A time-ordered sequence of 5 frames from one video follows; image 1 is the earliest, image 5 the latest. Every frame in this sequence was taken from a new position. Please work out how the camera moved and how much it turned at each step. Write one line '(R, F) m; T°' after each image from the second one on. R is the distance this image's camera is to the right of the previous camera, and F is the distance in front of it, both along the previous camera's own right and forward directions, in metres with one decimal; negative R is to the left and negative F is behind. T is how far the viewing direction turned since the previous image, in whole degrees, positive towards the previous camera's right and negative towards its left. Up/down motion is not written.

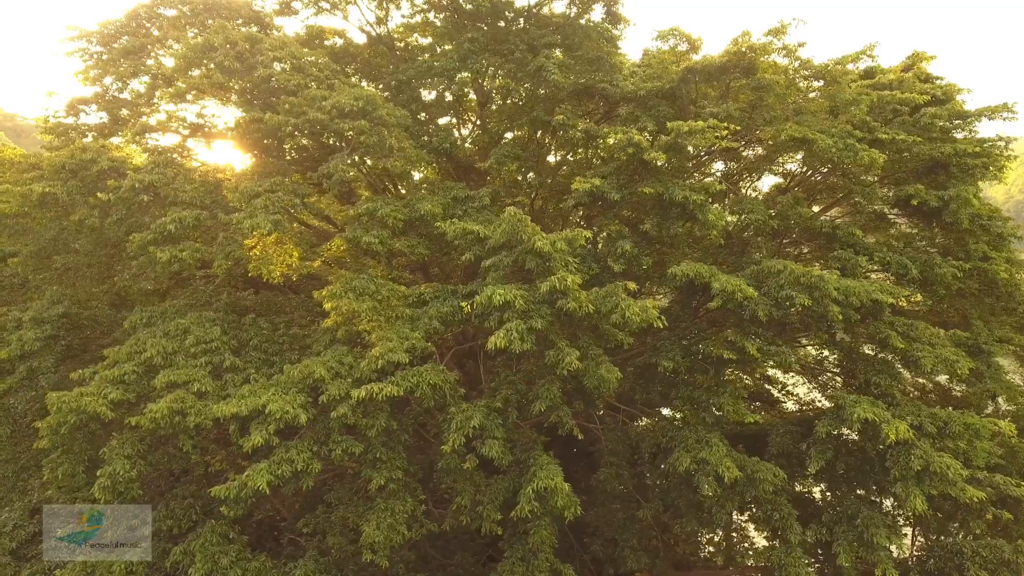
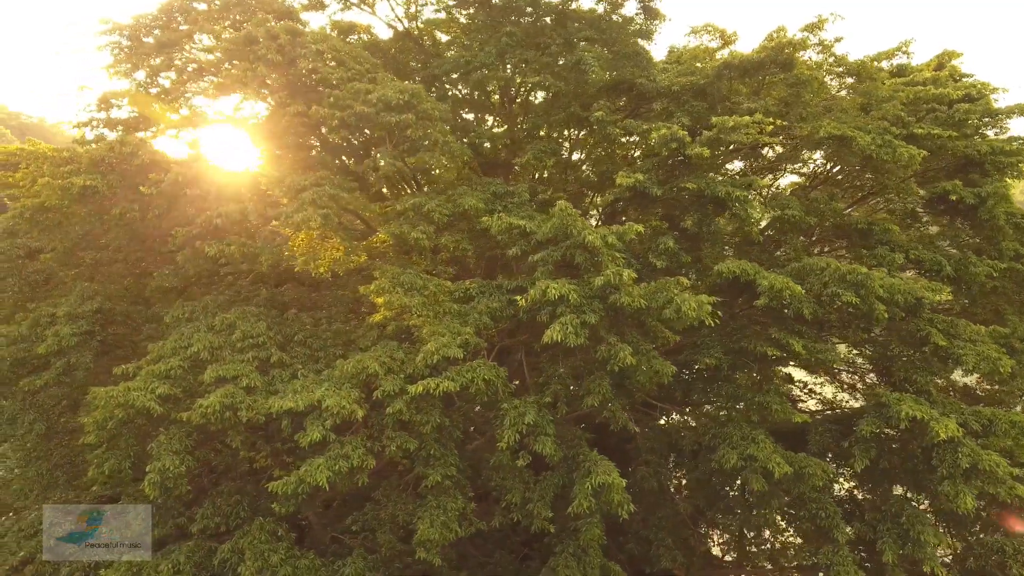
(-0.7, +0.1) m; 0°
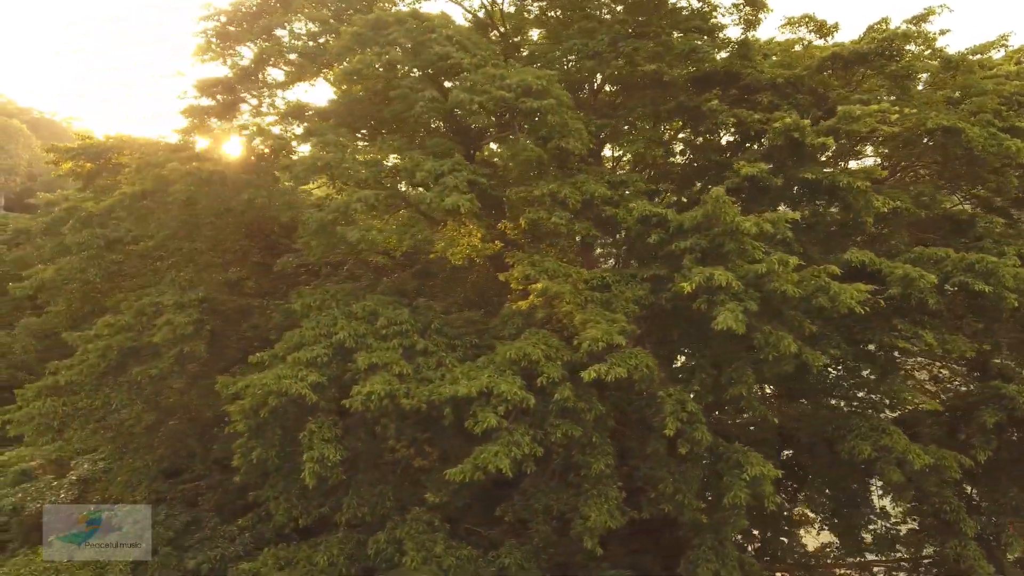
(-2.1, +0.1) m; 0°
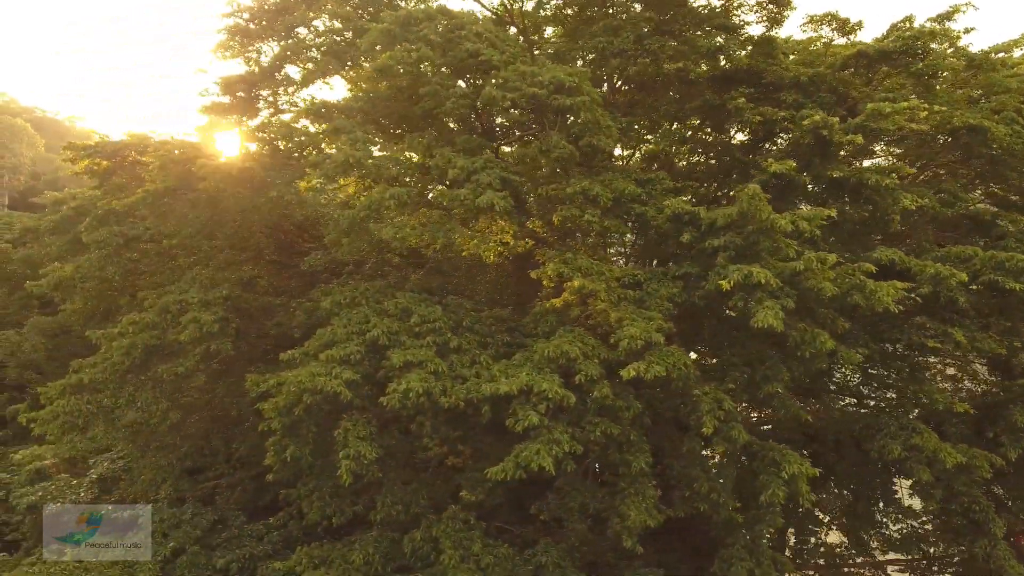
(-0.5, 0.0) m; 0°
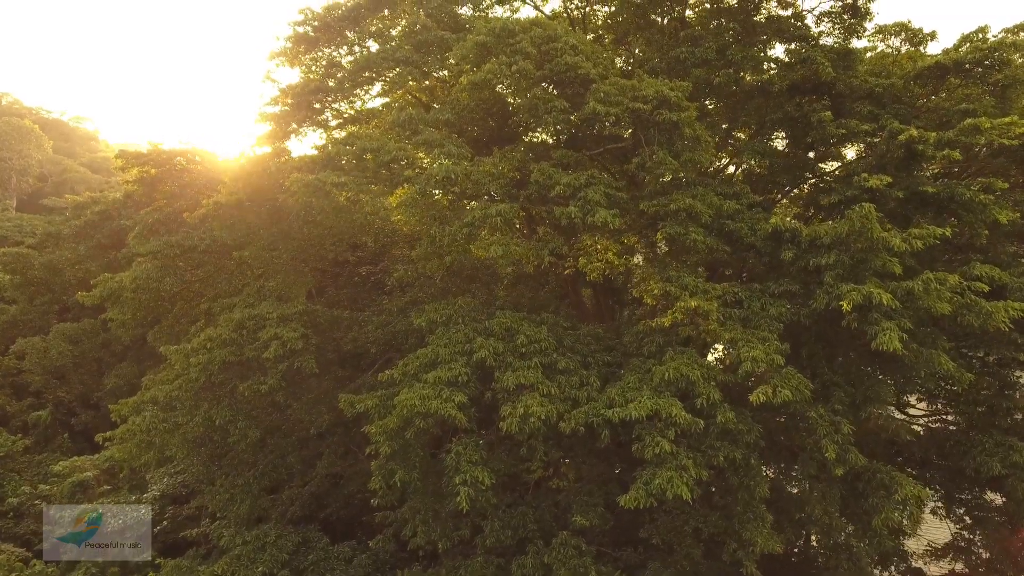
(-1.5, +0.1) m; 0°
